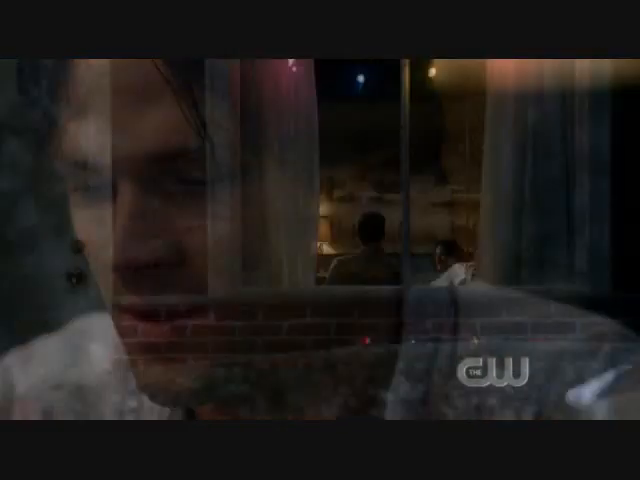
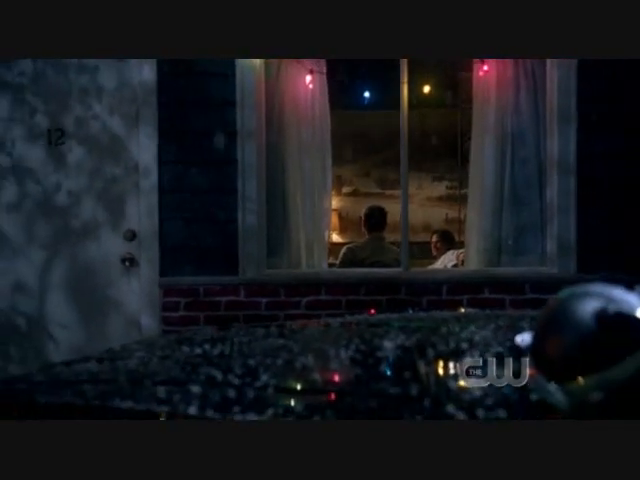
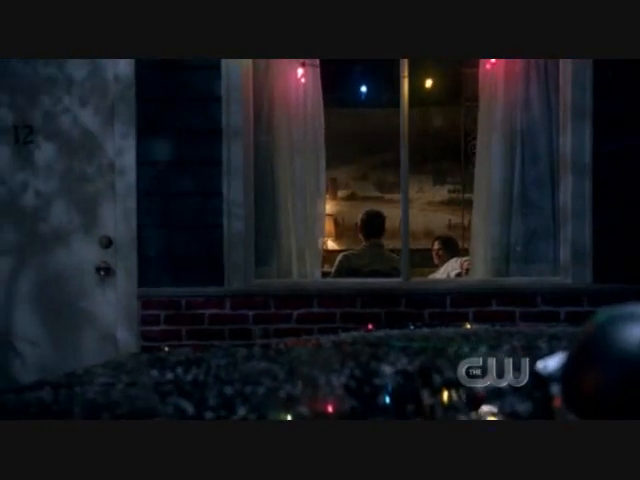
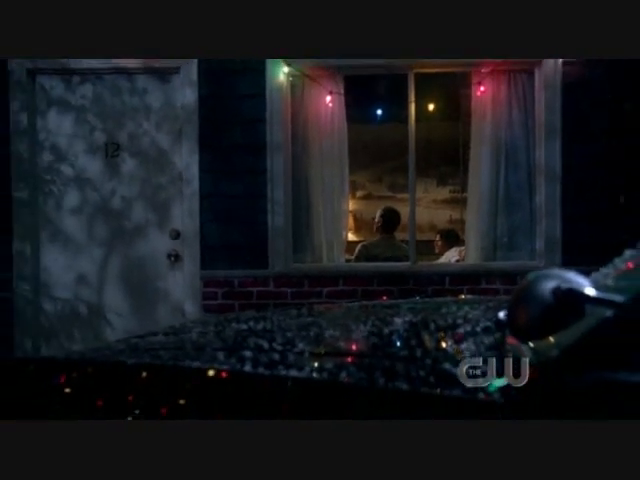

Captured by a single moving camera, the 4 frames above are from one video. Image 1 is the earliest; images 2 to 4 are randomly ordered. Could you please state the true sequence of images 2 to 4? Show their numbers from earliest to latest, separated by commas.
3, 2, 4
